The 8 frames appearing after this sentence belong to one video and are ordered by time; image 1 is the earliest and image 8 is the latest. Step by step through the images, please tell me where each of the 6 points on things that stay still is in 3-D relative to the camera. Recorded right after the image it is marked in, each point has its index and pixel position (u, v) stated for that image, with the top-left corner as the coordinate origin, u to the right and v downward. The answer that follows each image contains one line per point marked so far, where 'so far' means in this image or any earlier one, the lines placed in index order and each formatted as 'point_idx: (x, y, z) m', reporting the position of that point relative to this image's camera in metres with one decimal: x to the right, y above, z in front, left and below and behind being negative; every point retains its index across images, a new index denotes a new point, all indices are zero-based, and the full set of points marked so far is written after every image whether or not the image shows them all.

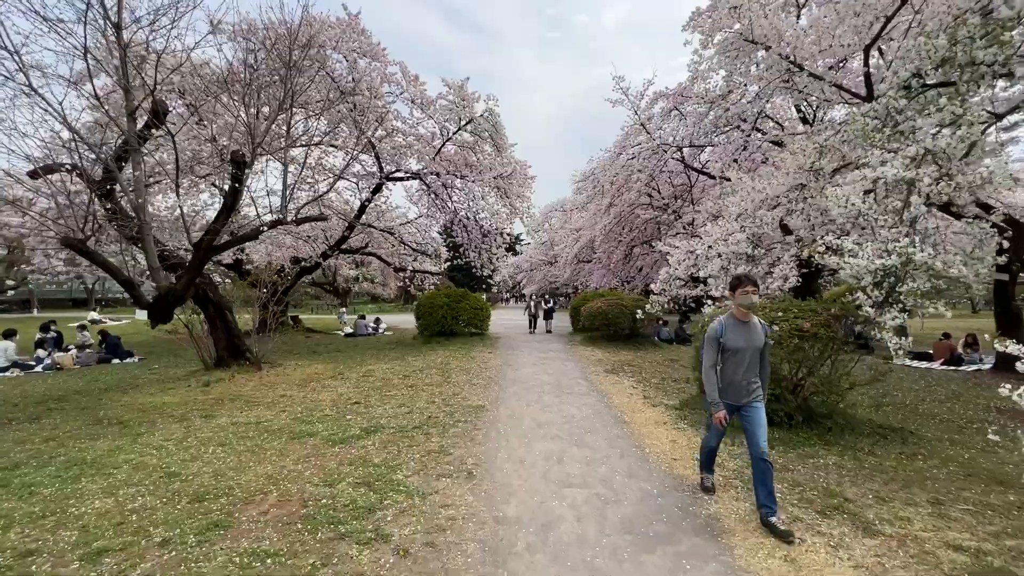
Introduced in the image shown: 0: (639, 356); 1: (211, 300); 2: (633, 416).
0: (+2.6, -1.4, +9.8) m
1: (-4.9, -0.2, +7.6) m
2: (+1.3, -1.4, +5.2) m
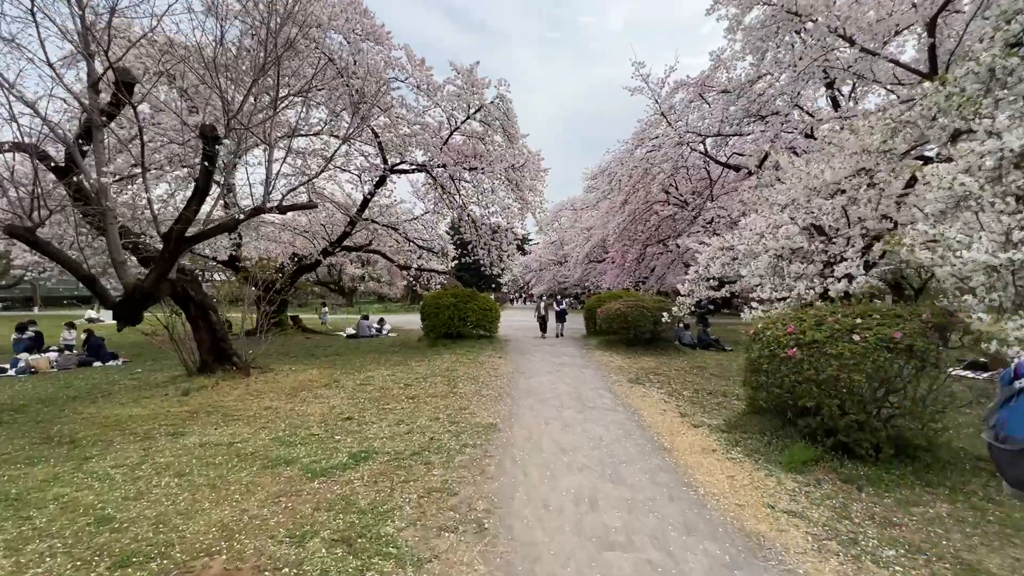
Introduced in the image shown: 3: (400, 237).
0: (+2.9, -1.4, +9.0) m
1: (-4.7, -0.2, +6.9) m
2: (+1.5, -1.4, +4.4) m
3: (-3.4, +1.5, +14.5) m
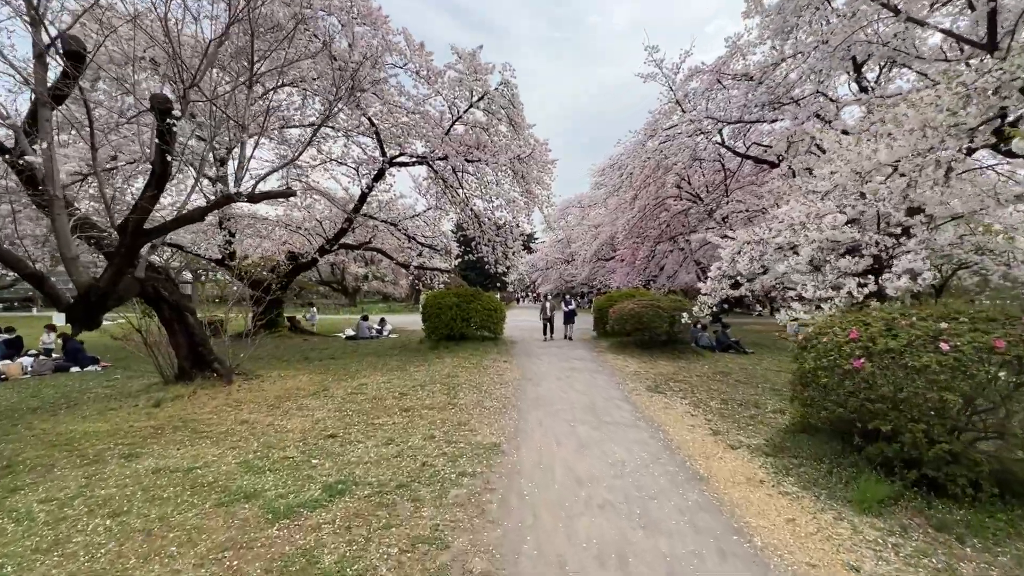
0: (+3.0, -1.4, +8.3) m
1: (-4.6, -0.2, +6.3) m
2: (+1.5, -1.4, +3.7) m
3: (-3.3, +1.6, +13.8) m
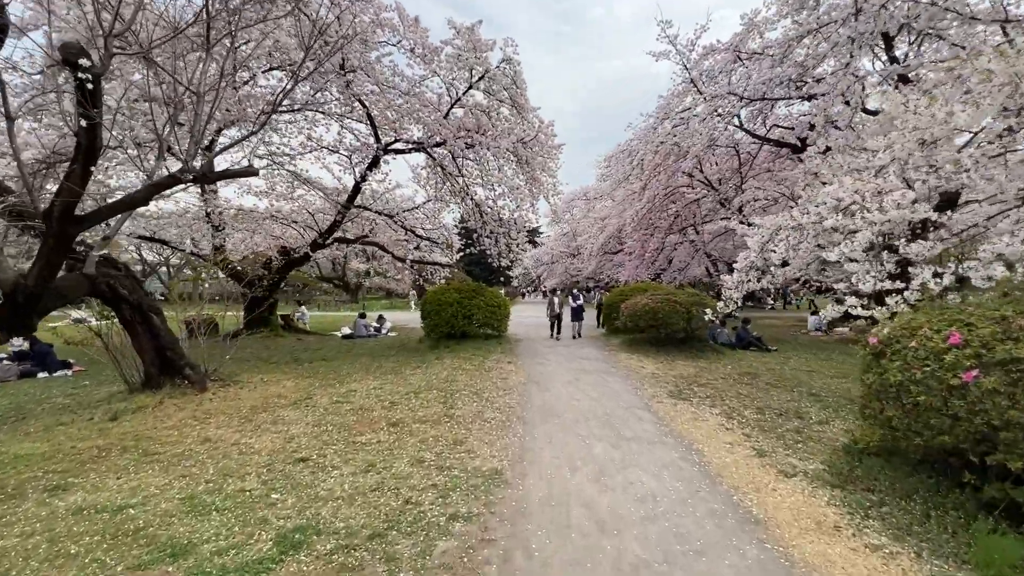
0: (+3.1, -1.3, +7.5) m
1: (-4.5, -0.1, +5.6) m
2: (+1.6, -1.3, +3.0) m
3: (-3.2, +1.7, +13.1) m
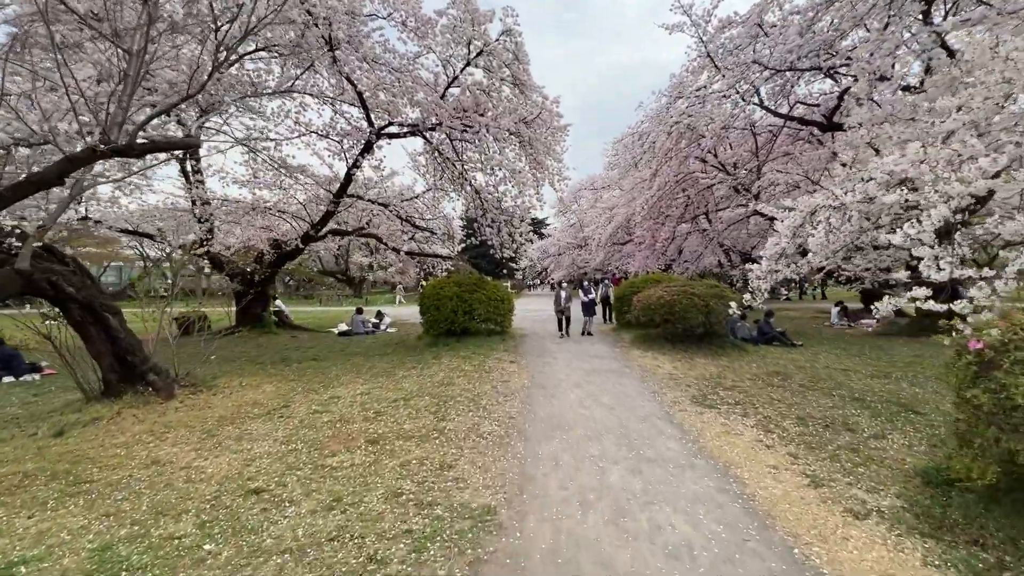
0: (+3.1, -1.2, +6.8) m
1: (-4.5, -0.1, +4.9) m
2: (+1.5, -1.3, +2.2) m
3: (-3.1, +1.8, +12.4) m
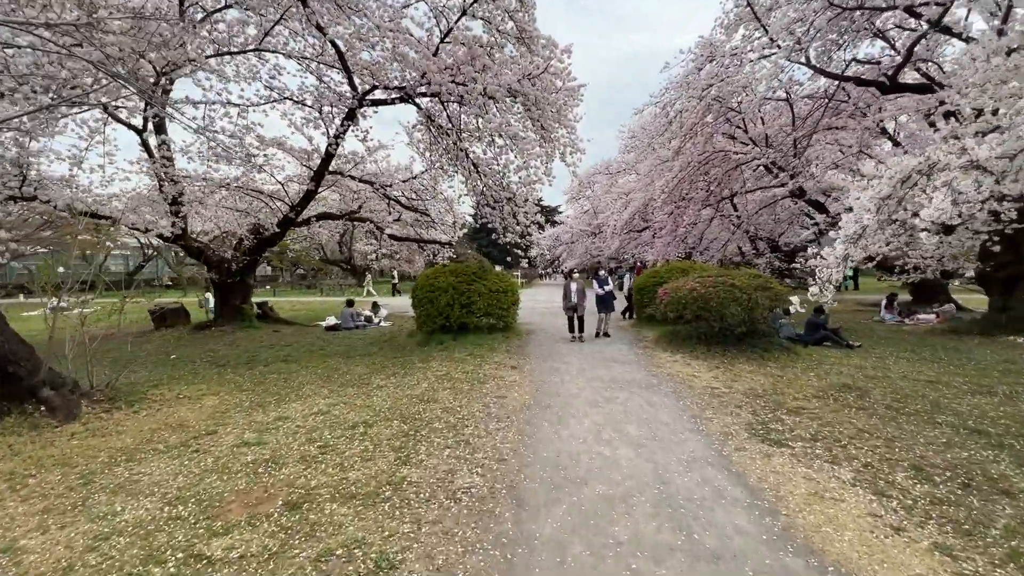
0: (+3.1, -1.1, +5.4) m
1: (-4.6, 0.0, +3.7) m
2: (+1.4, -1.3, +0.9) m
3: (-2.9, +2.1, +11.1) m
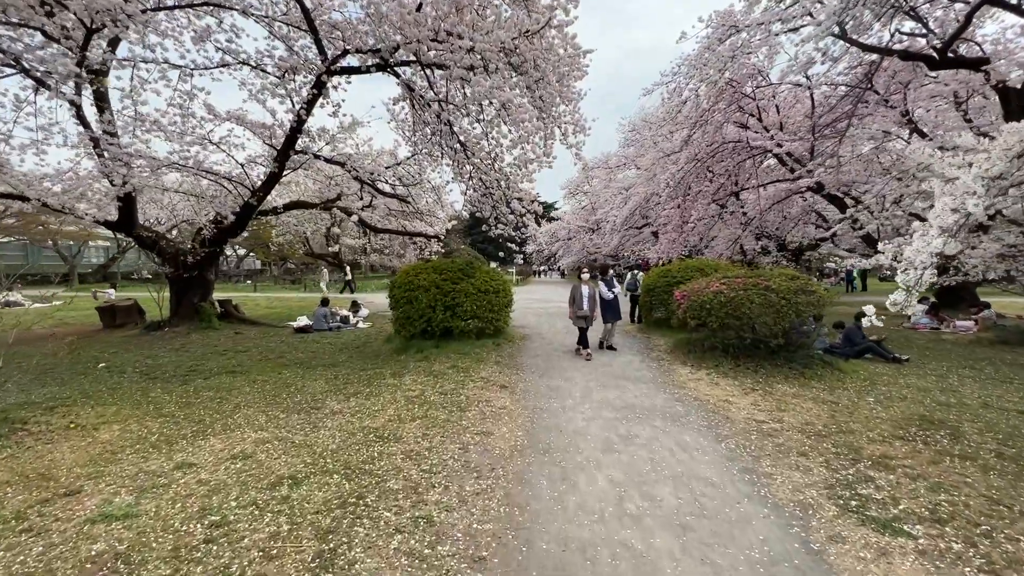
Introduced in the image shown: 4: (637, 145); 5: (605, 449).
0: (+3.0, -1.1, +4.3) m
1: (-4.7, 0.0, +2.5) m
2: (+1.4, -1.4, -0.2) m
3: (-3.0, +2.1, +9.9) m
4: (+4.0, +4.6, +15.2) m
5: (+0.7, -1.2, +3.5) m
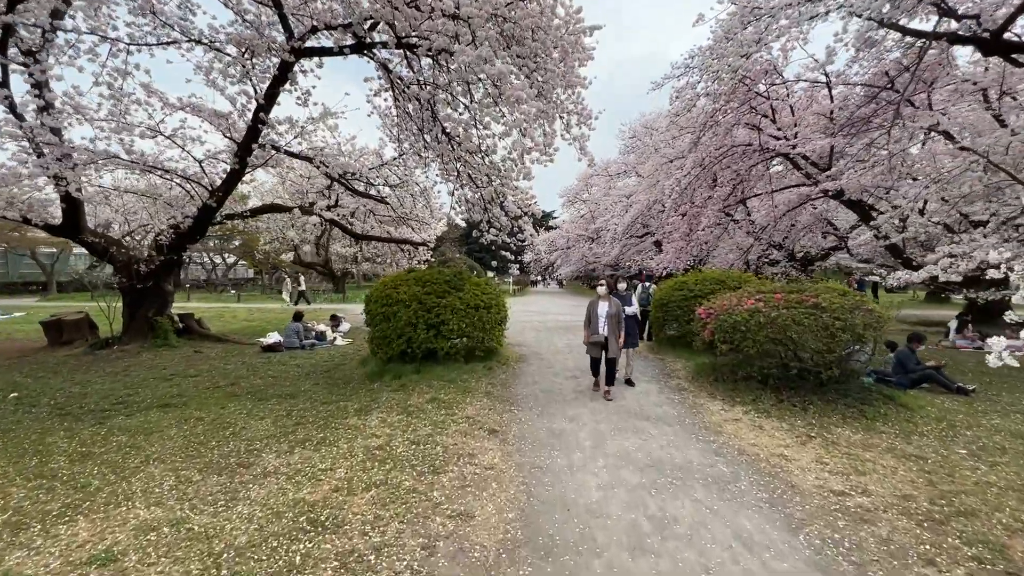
0: (+2.9, -1.3, +3.2) m
1: (-4.7, -0.1, +1.4) m
2: (+1.3, -1.4, -1.3) m
3: (-3.1, +1.9, +8.9) m
4: (+3.9, +4.3, +14.3) m
5: (+0.6, -1.3, +2.4) m
